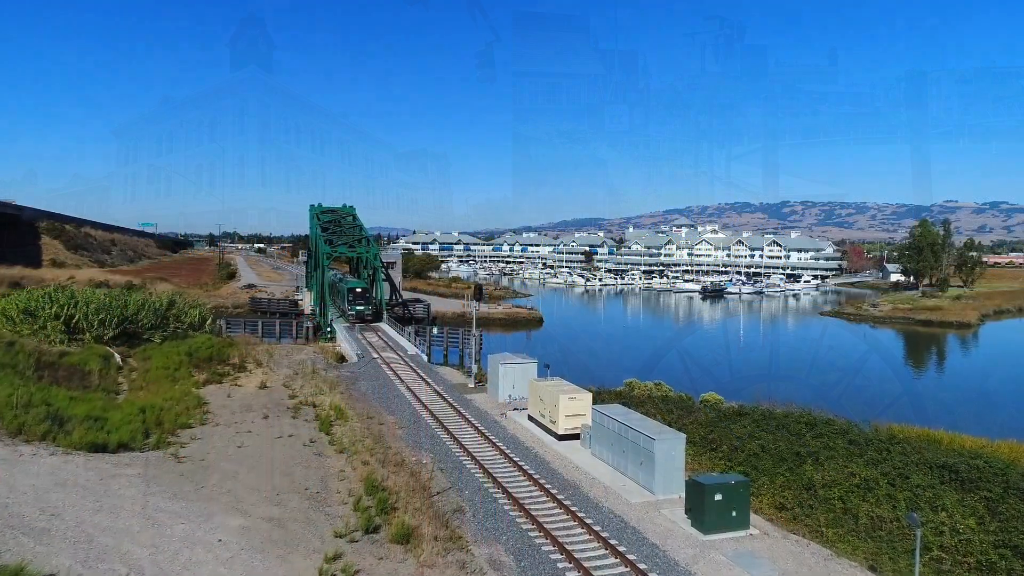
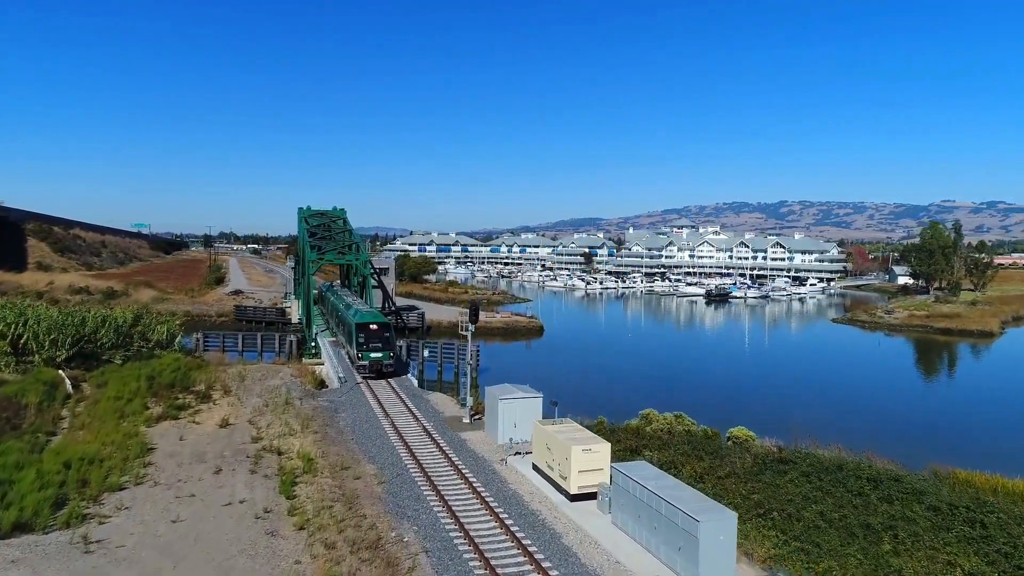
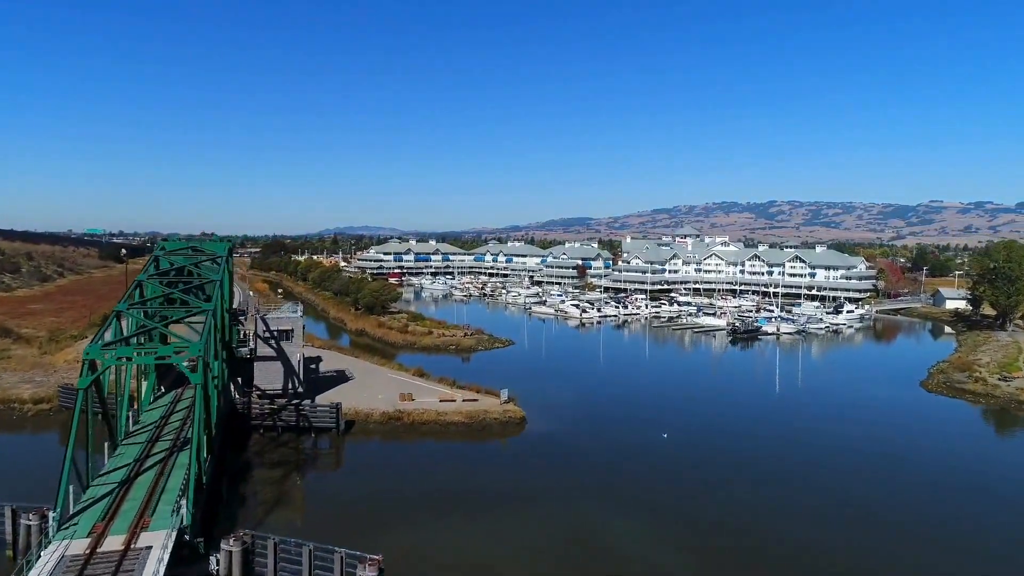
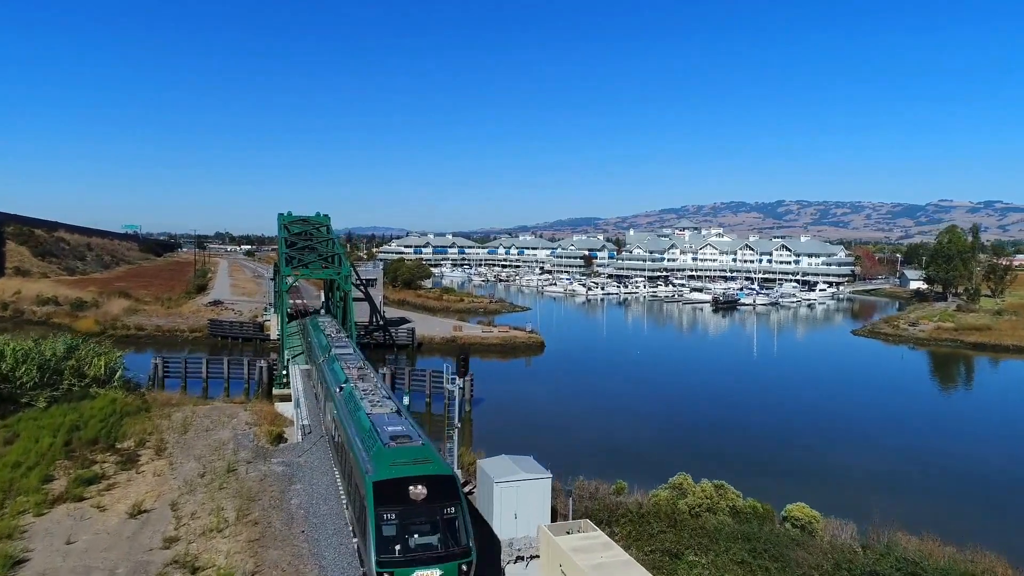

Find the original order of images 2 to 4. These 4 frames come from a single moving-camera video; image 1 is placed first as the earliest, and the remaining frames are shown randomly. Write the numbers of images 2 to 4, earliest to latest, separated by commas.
2, 4, 3
